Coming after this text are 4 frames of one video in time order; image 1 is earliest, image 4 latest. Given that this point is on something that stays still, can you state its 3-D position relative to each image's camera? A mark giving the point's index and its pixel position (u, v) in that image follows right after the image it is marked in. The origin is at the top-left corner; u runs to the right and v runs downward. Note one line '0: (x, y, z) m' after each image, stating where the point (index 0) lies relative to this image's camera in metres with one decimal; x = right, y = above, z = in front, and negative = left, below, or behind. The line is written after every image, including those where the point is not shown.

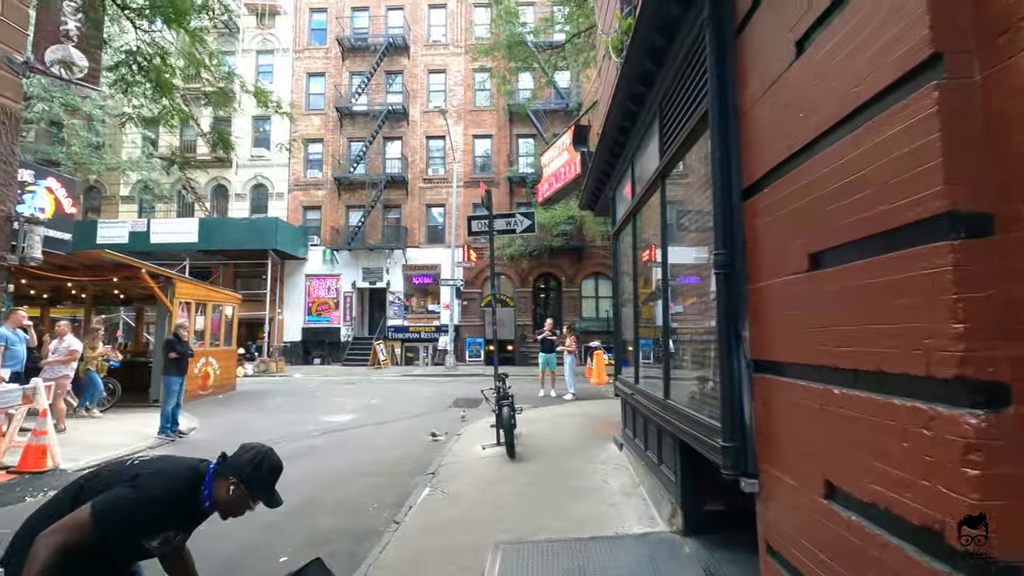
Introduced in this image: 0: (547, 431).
0: (+0.6, -2.3, +8.6) m
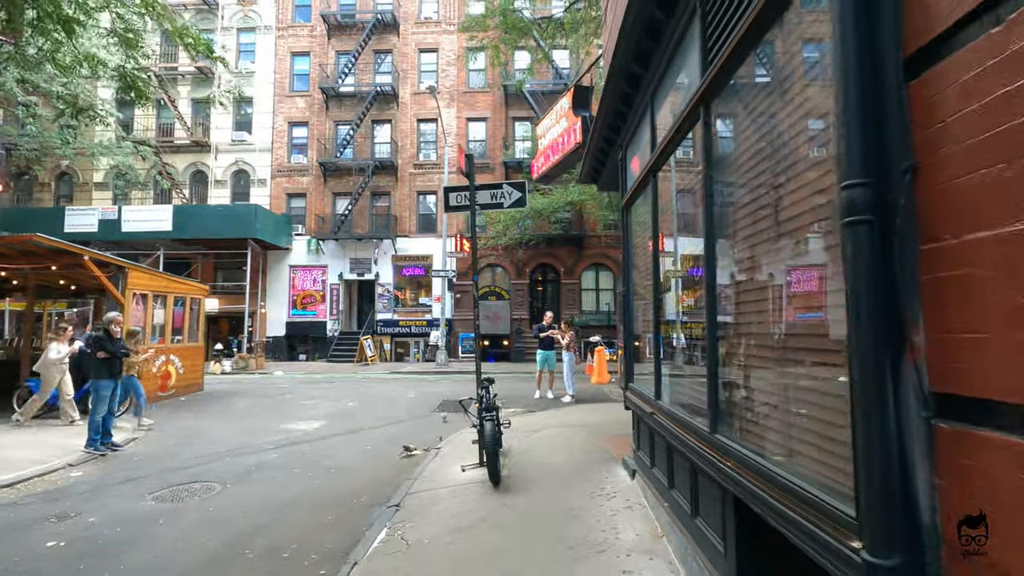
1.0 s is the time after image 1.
0: (+0.4, -2.1, +7.1) m
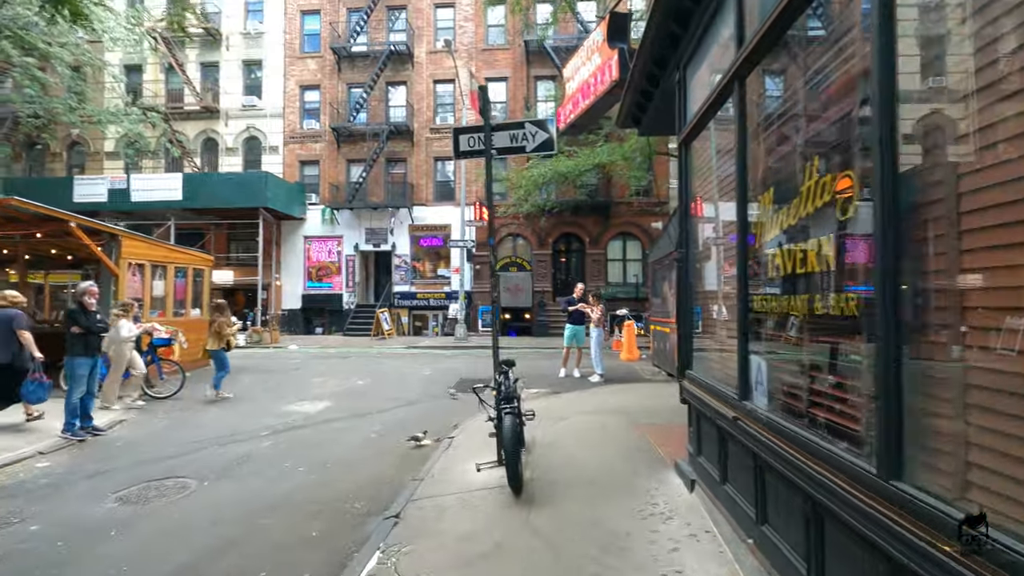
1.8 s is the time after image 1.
0: (+0.7, -1.7, +6.0) m
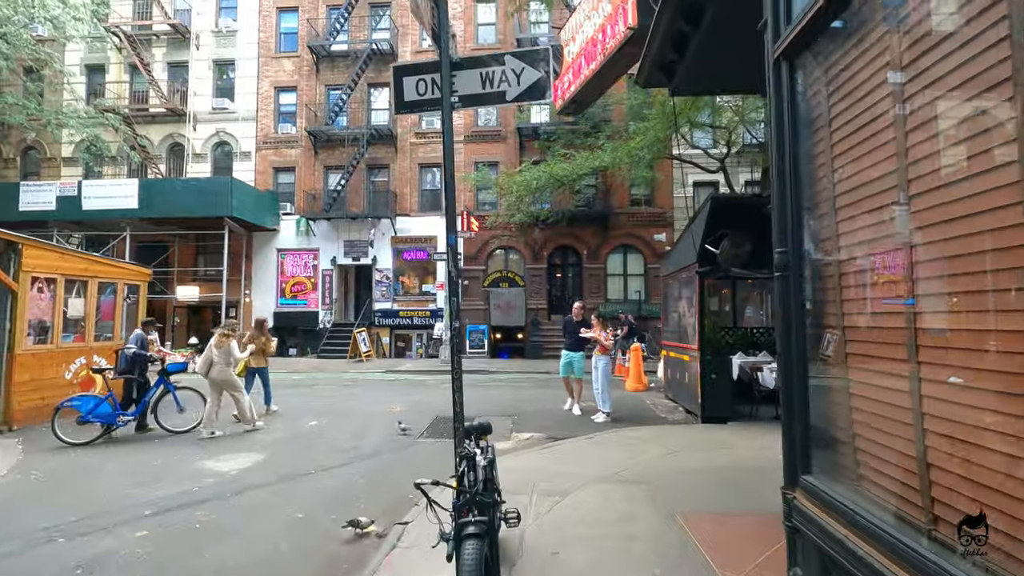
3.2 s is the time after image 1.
0: (+0.5, -1.9, +4.0) m
